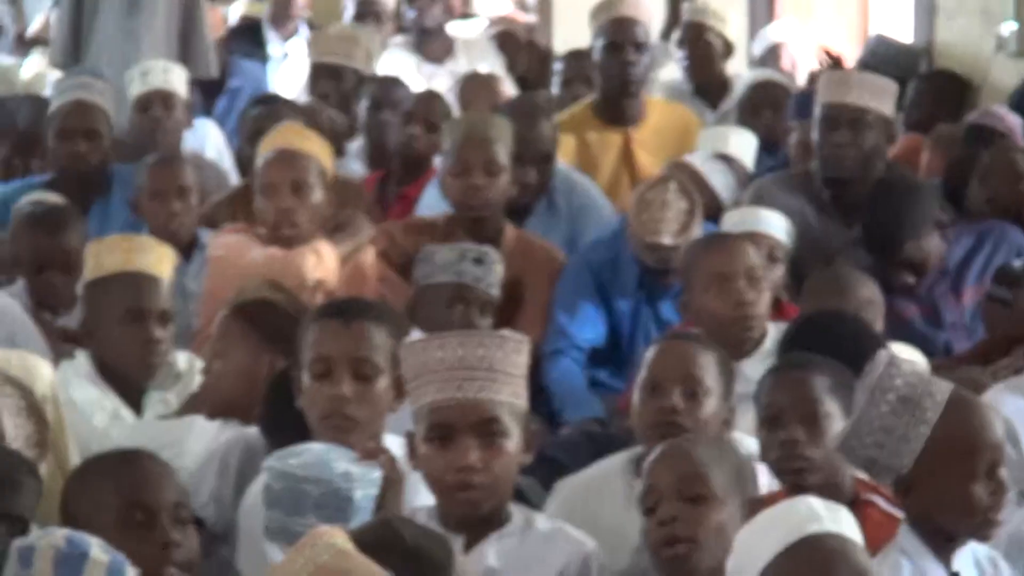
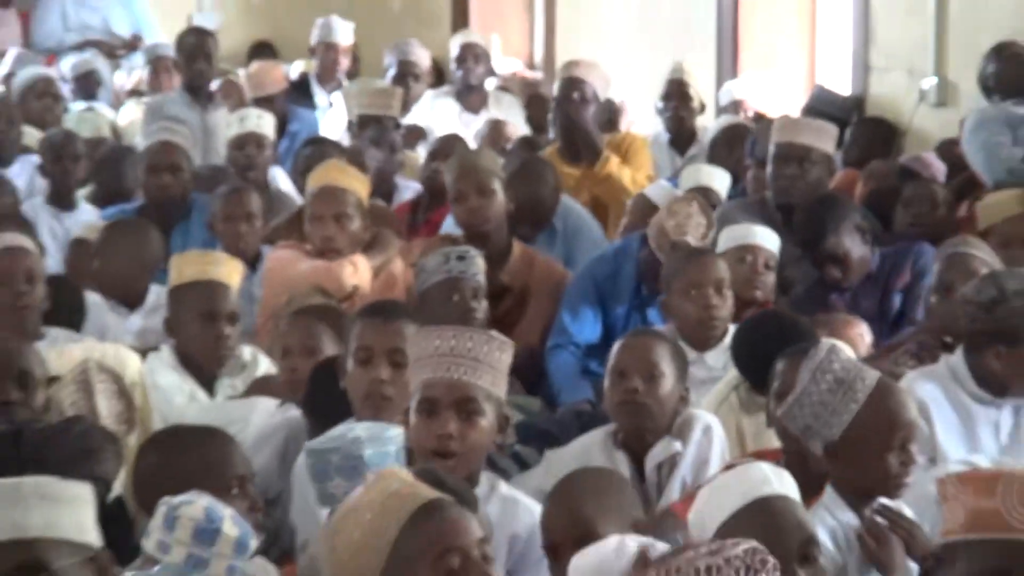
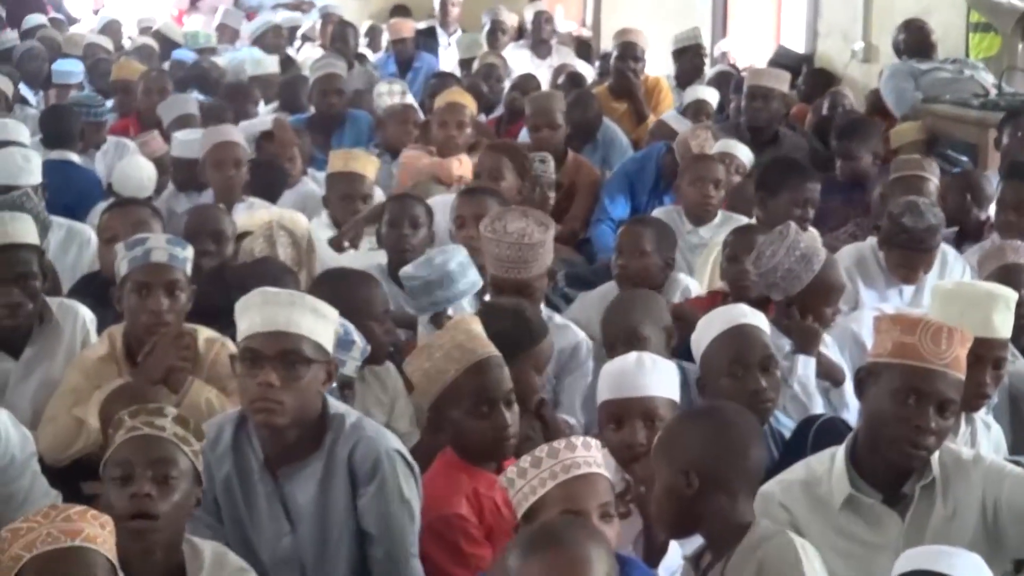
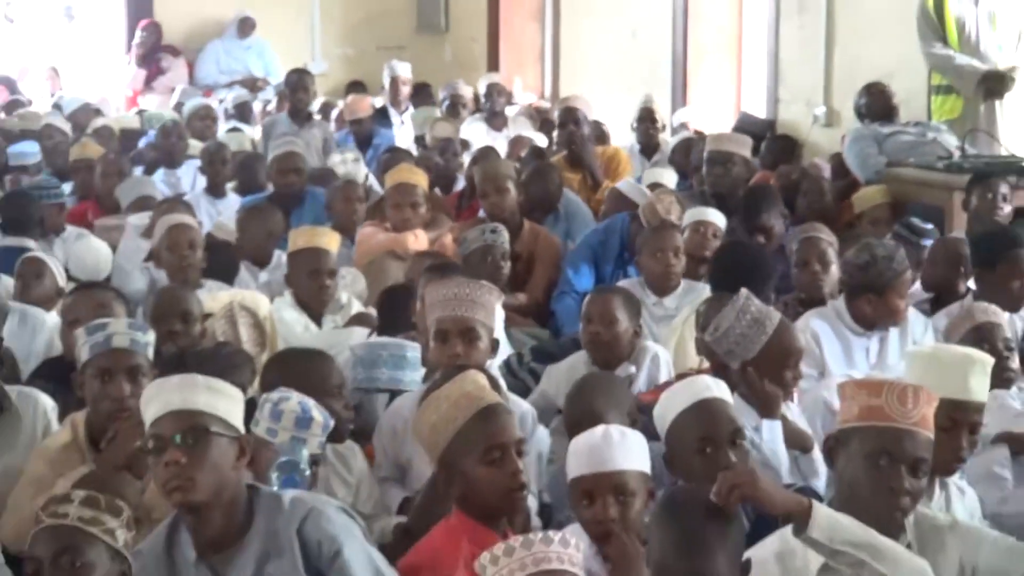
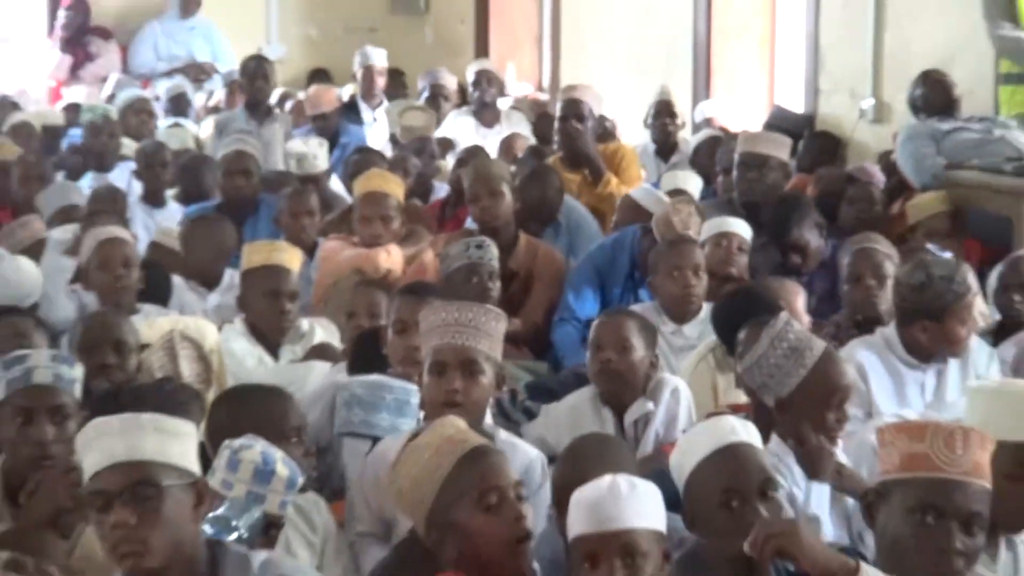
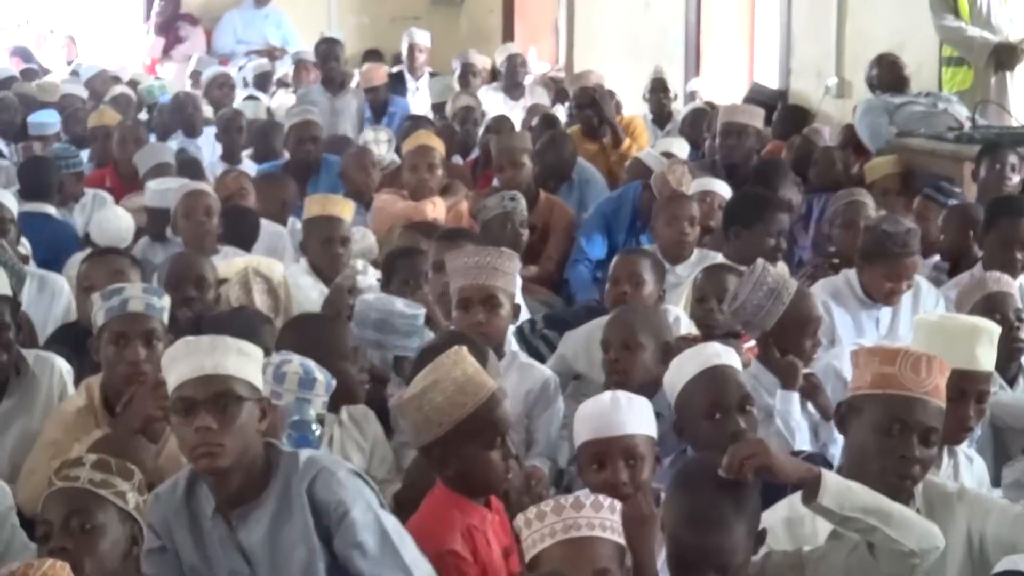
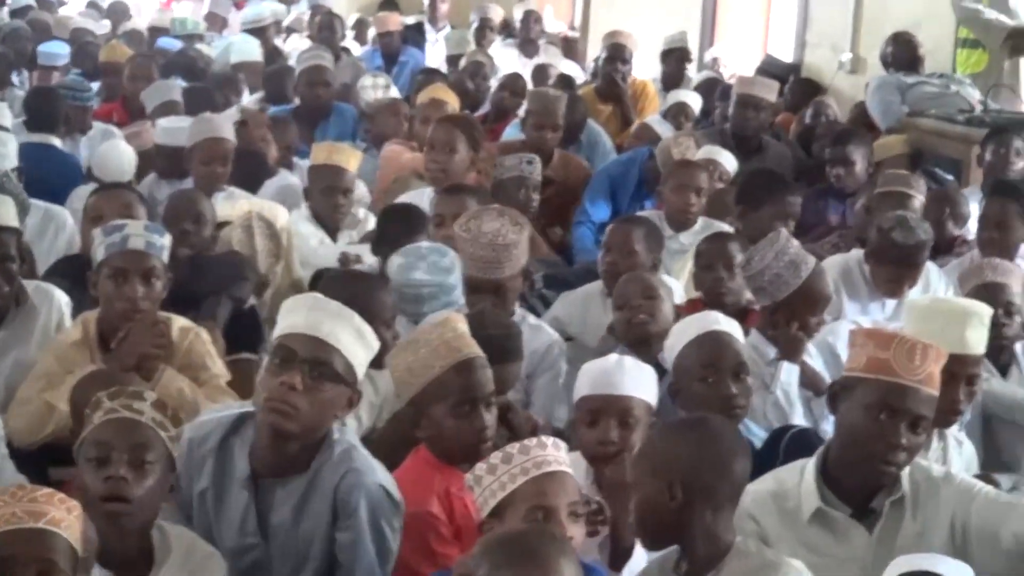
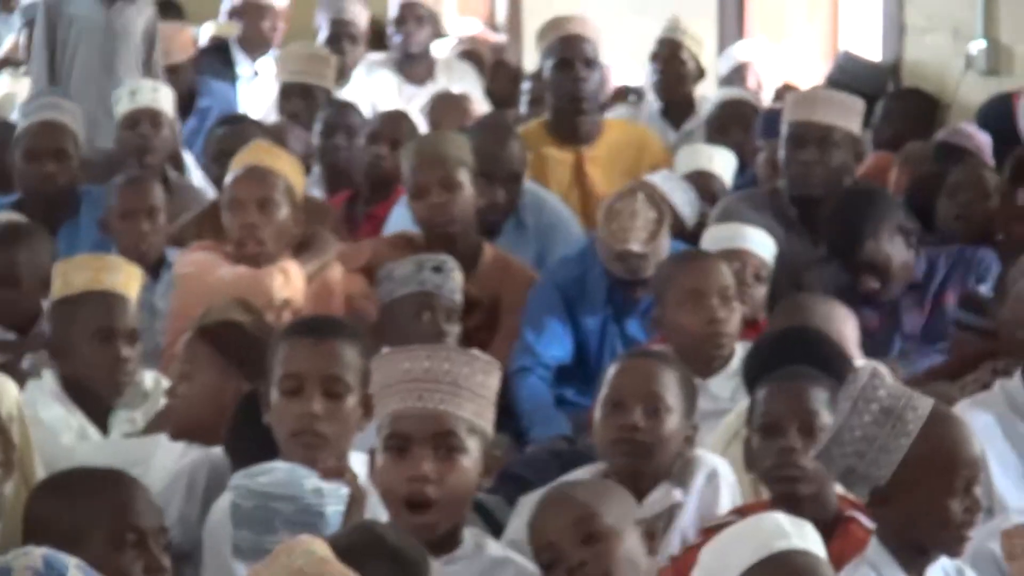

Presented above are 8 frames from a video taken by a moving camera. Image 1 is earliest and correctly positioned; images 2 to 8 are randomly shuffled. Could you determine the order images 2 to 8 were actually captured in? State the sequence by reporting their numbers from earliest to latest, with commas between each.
8, 2, 5, 4, 6, 3, 7
